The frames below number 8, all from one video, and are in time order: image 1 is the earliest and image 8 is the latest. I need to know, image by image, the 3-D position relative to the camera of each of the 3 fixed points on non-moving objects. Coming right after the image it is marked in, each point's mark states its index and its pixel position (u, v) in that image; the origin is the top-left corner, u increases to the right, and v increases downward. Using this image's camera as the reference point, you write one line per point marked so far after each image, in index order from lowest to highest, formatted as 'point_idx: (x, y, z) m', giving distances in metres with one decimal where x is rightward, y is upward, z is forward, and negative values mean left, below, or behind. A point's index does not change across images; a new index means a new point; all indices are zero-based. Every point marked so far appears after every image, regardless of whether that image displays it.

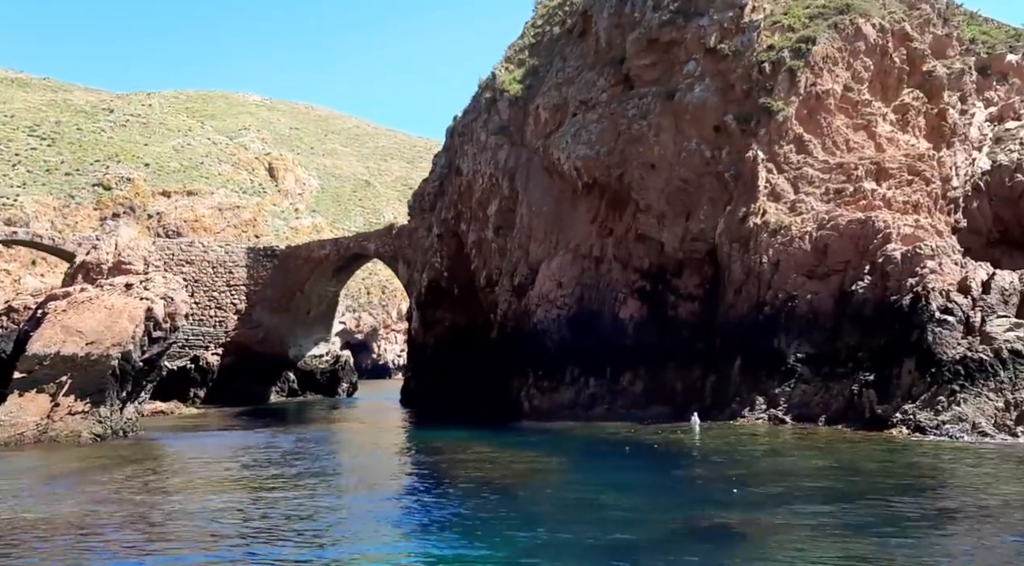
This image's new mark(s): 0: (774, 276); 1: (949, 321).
0: (+5.1, +0.1, +19.5) m
1: (+6.7, -0.6, +15.8) m
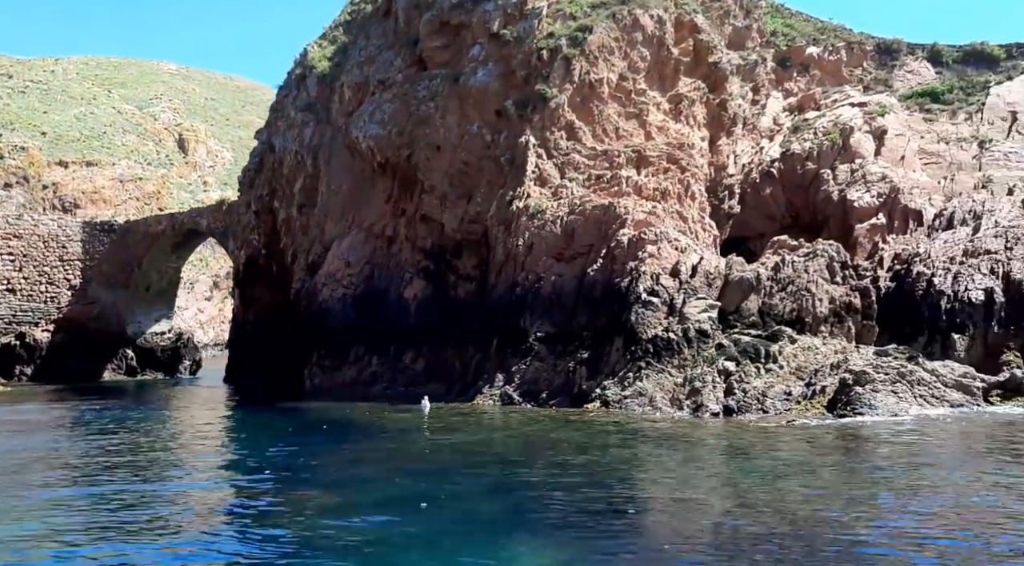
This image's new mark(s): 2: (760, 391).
0: (+0.3, +0.5, +20.2) m
1: (+2.3, -0.3, +16.8) m
2: (+3.5, -1.5, +14.2) m
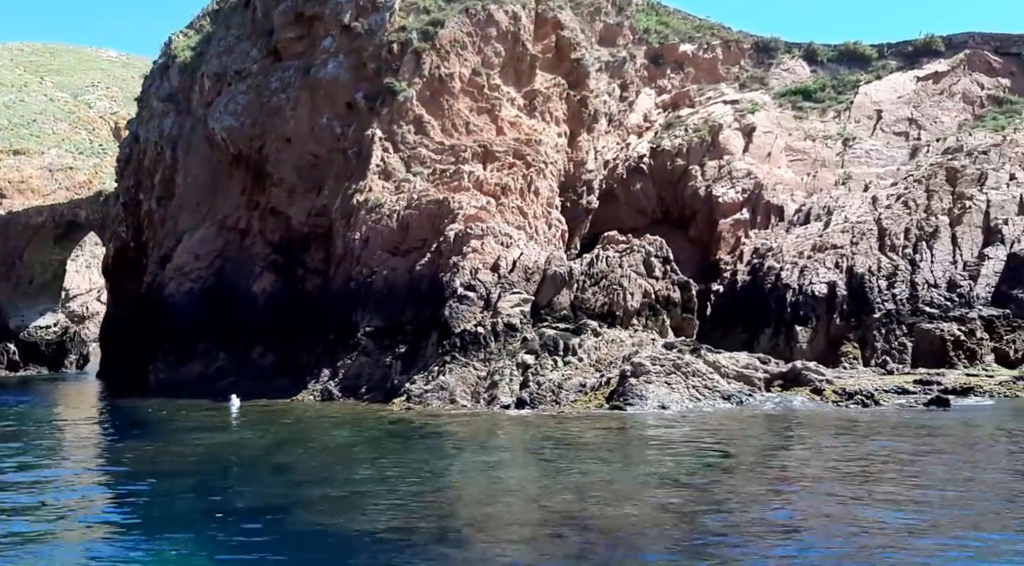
0: (-3.0, +0.6, +20.2) m
1: (-0.8, -0.2, +16.9) m
2: (+0.6, -1.4, +14.5) m
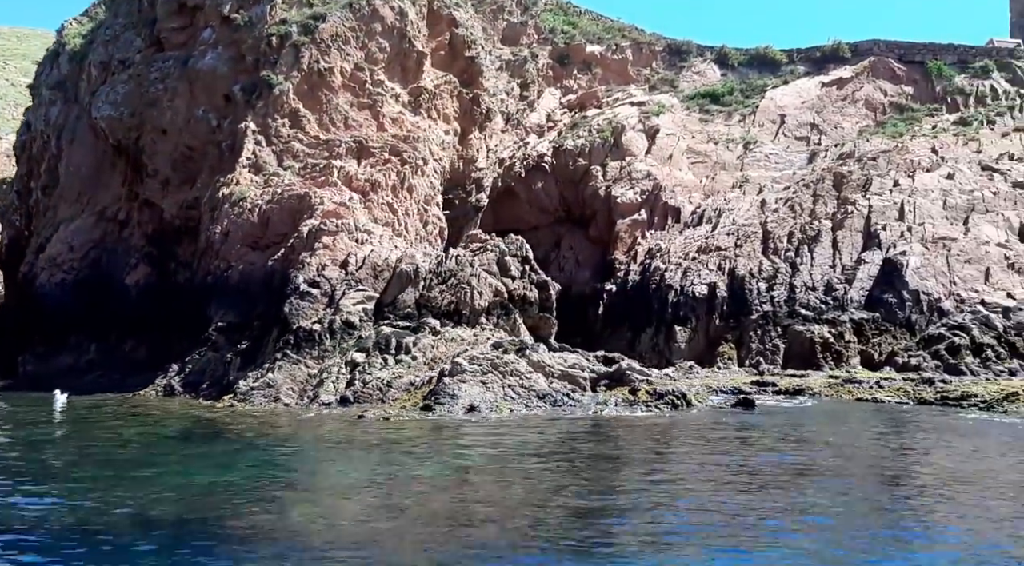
0: (-5.7, +0.7, +20.1) m
1: (-3.3, -0.2, +16.9) m
2: (-1.8, -1.4, +14.5) m
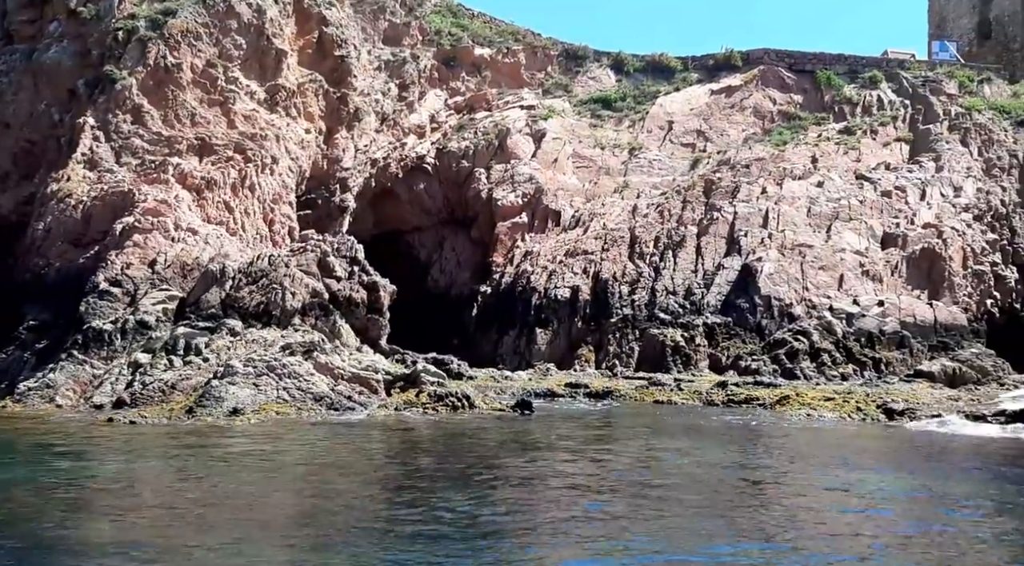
0: (-9.0, +0.8, +19.6) m
1: (-6.5, -0.2, +16.6) m
2: (-4.9, -1.4, +14.3) m
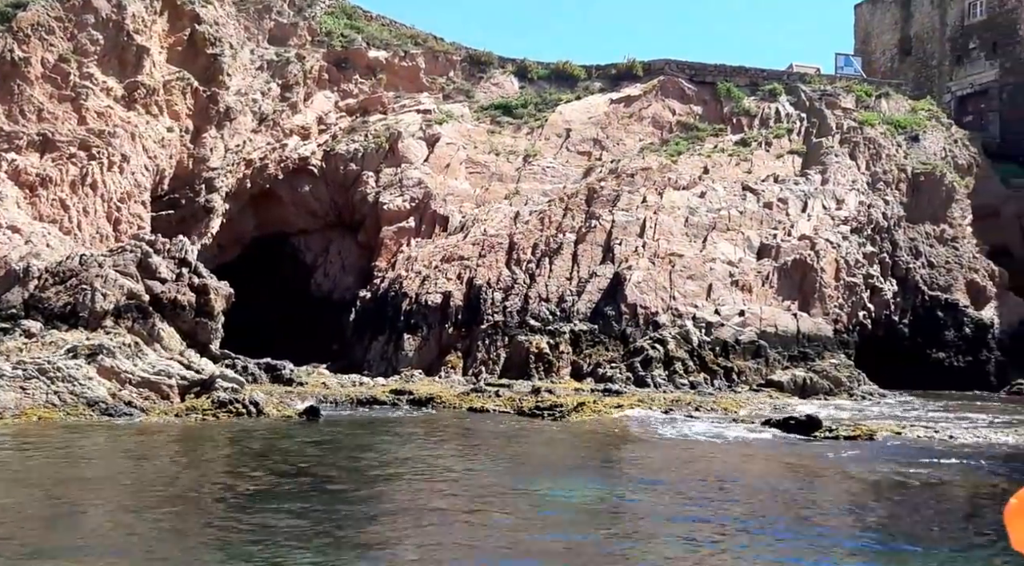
0: (-12.1, +0.8, +18.9) m
1: (-9.5, -0.1, +16.0) m
2: (-7.8, -1.4, +13.8) m
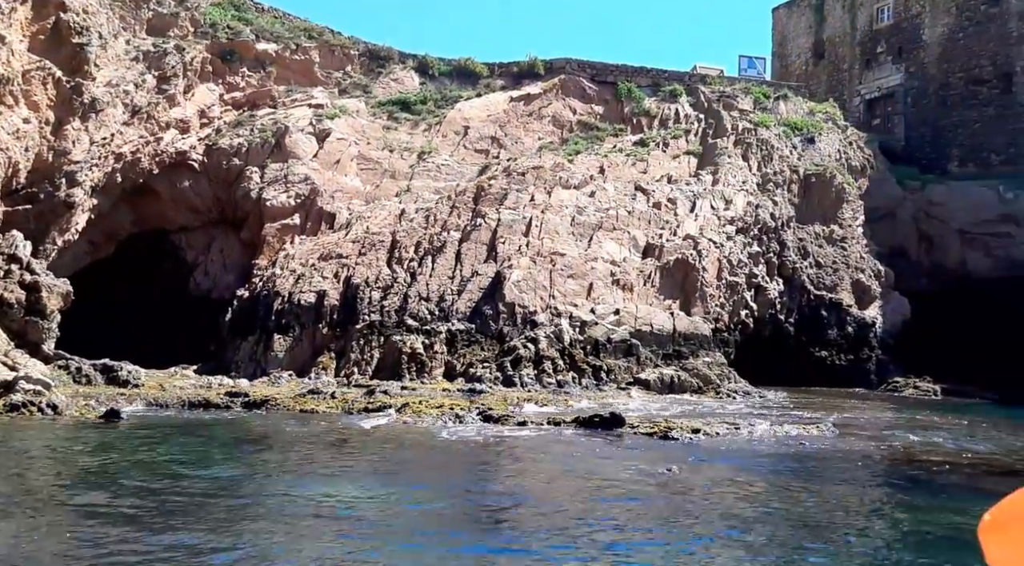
0: (-14.9, +0.9, +17.7) m
1: (-12.0, -0.1, +14.9) m
2: (-10.2, -1.3, +12.8) m
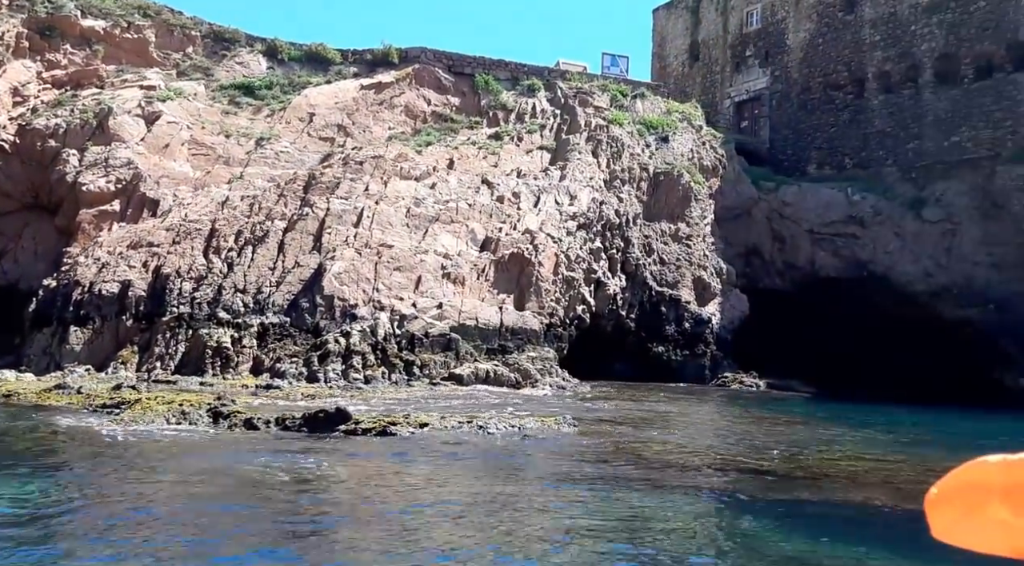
0: (-18.5, +1.2, +15.3) m
1: (-15.4, +0.2, +12.8) m
2: (-13.4, -1.1, +10.9) m
